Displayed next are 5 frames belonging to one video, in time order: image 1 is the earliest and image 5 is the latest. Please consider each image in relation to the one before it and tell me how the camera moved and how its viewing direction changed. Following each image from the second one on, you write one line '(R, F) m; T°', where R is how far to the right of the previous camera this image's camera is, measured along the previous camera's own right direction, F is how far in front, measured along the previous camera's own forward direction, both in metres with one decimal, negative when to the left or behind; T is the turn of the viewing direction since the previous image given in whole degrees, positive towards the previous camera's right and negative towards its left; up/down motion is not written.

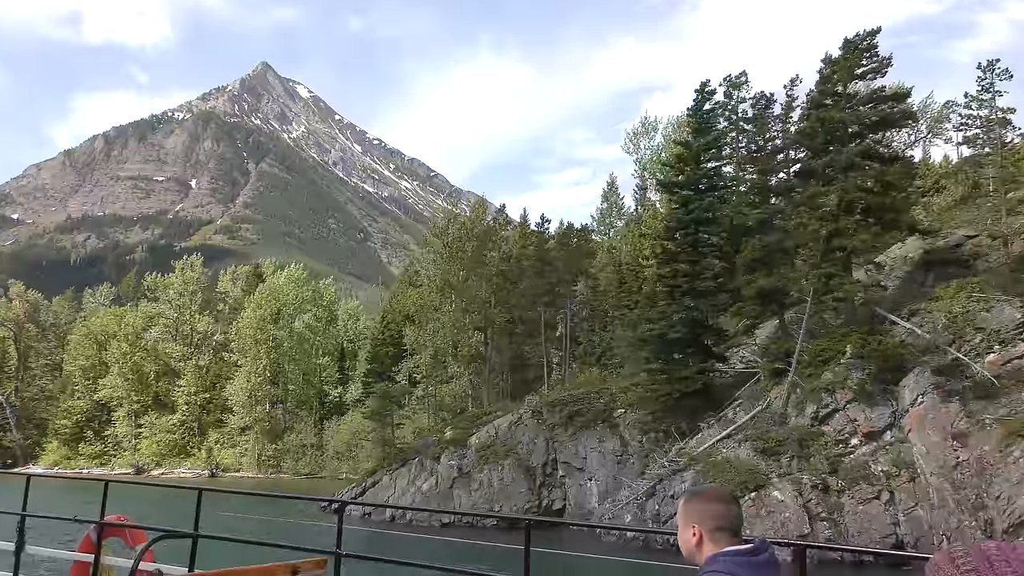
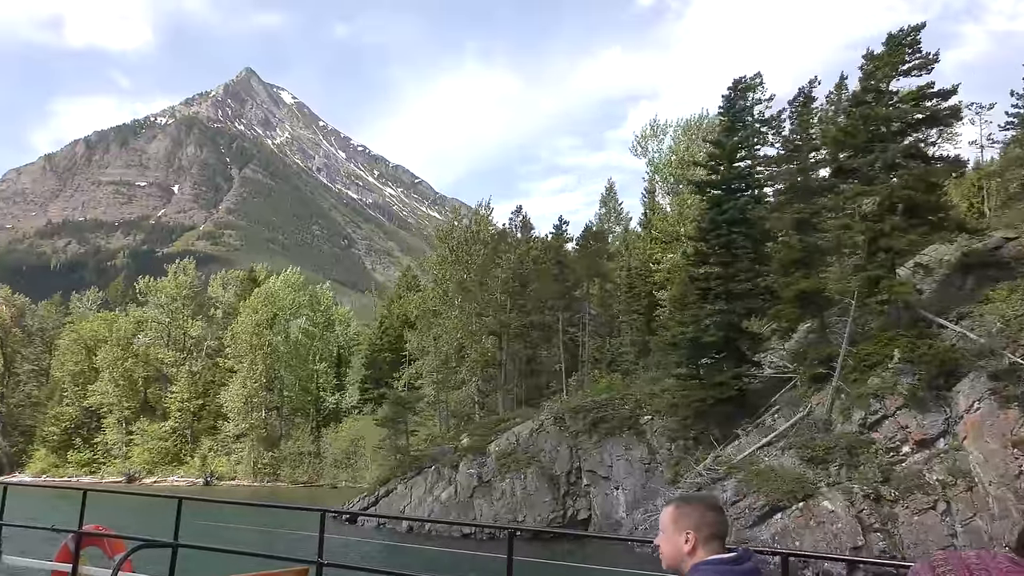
(-0.6, +0.4) m; +1°
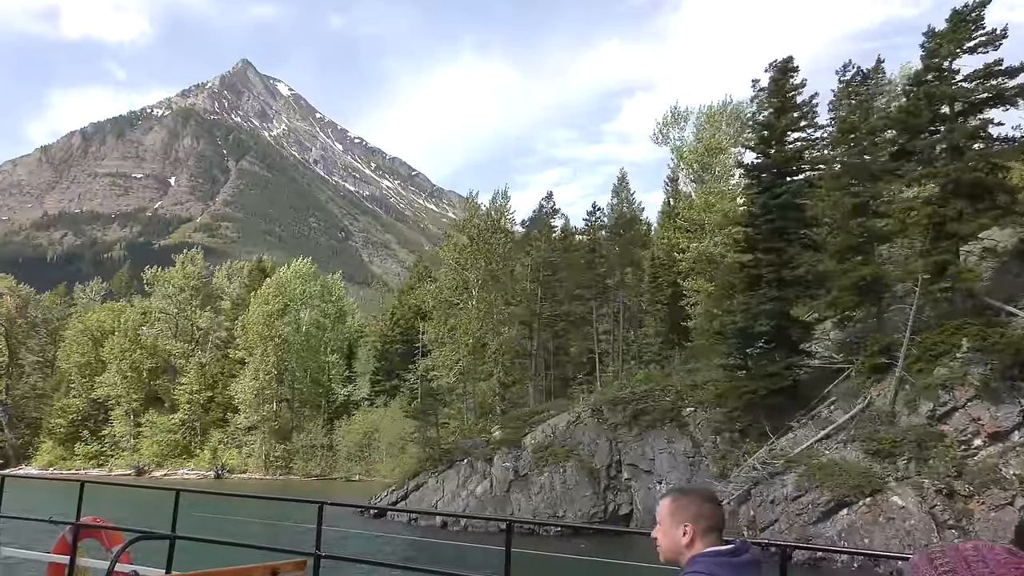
(-0.6, +0.4) m; 0°
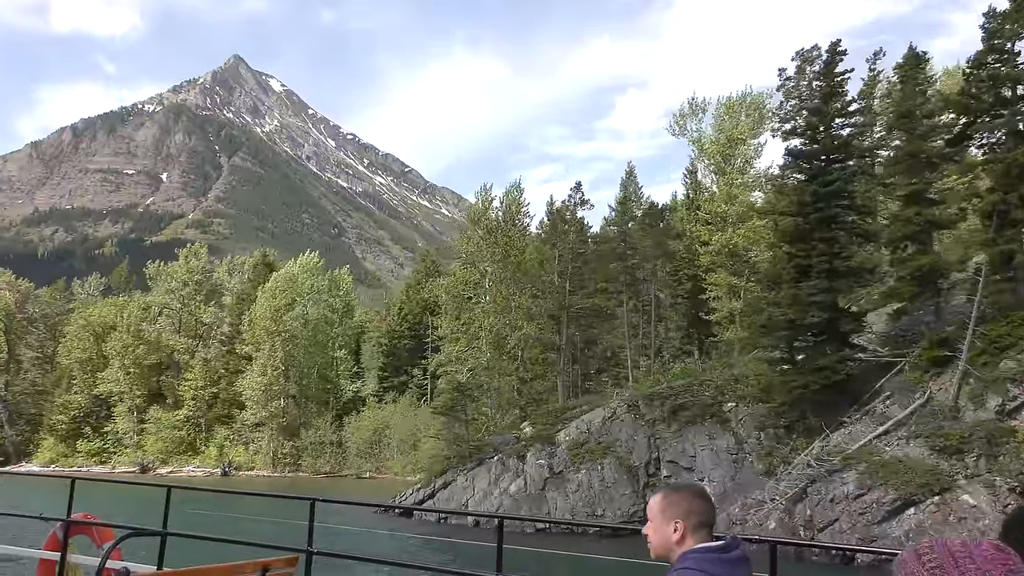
(-0.6, +0.3) m; +1°
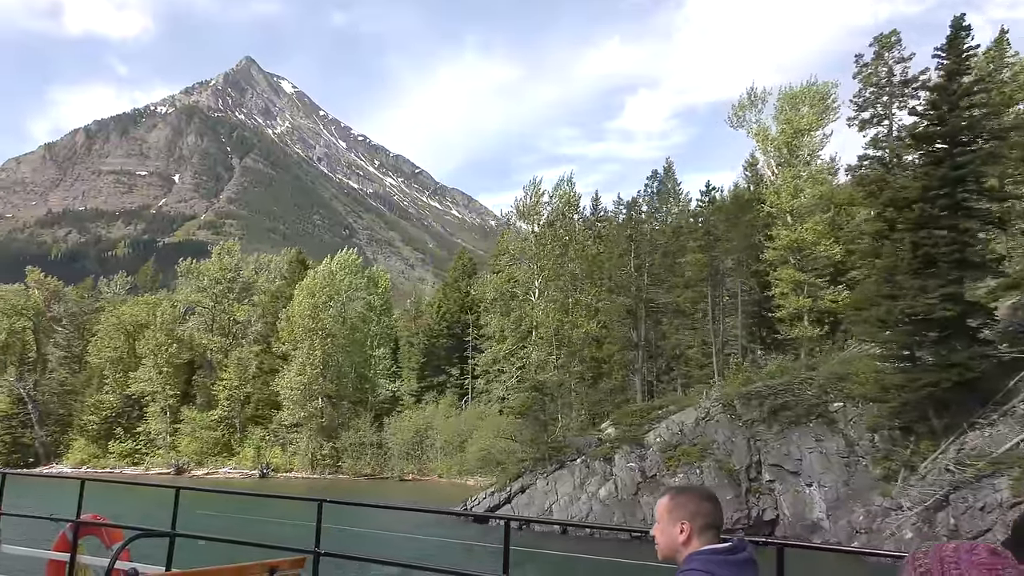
(+0.9, -1.7) m; -1°
